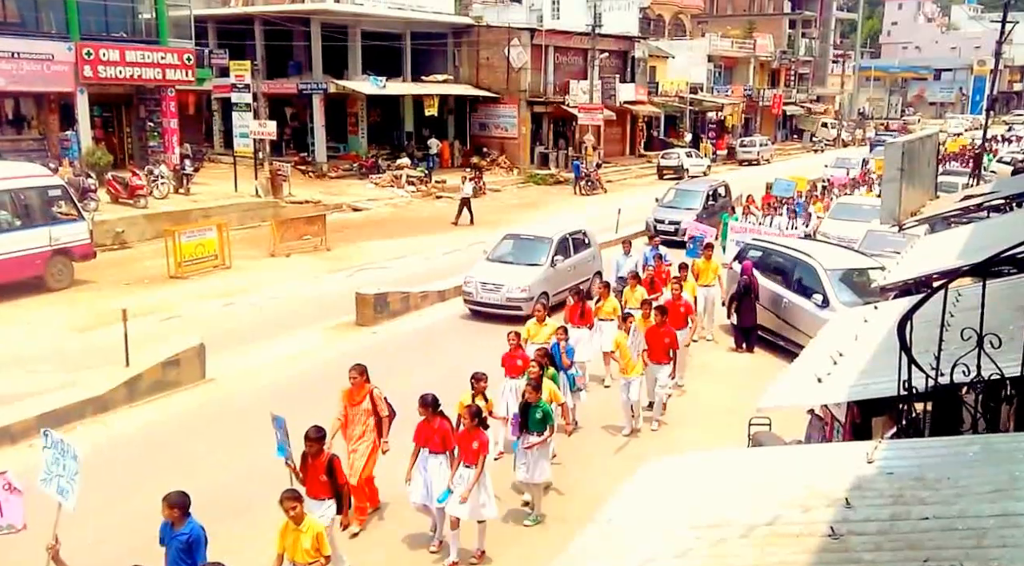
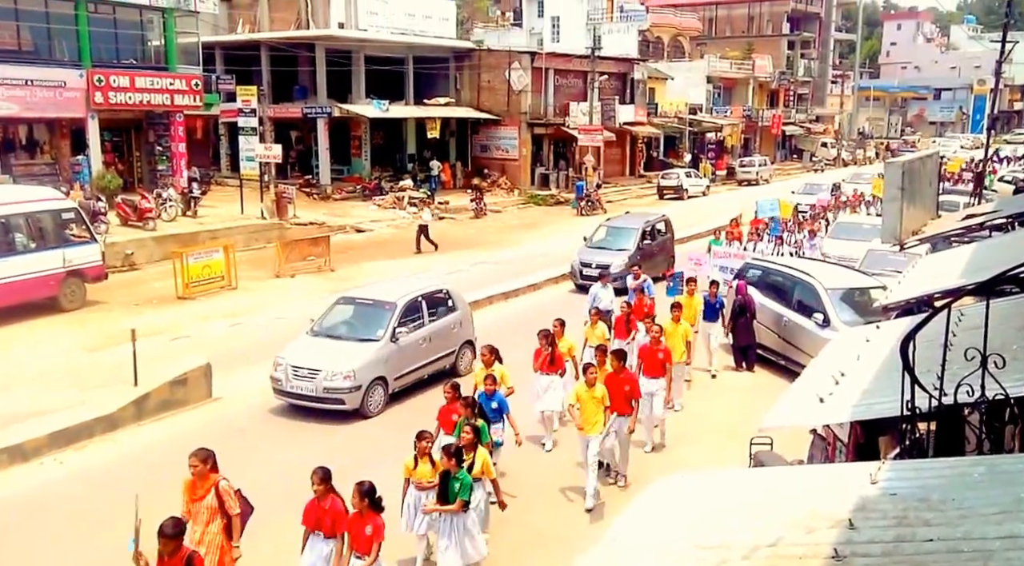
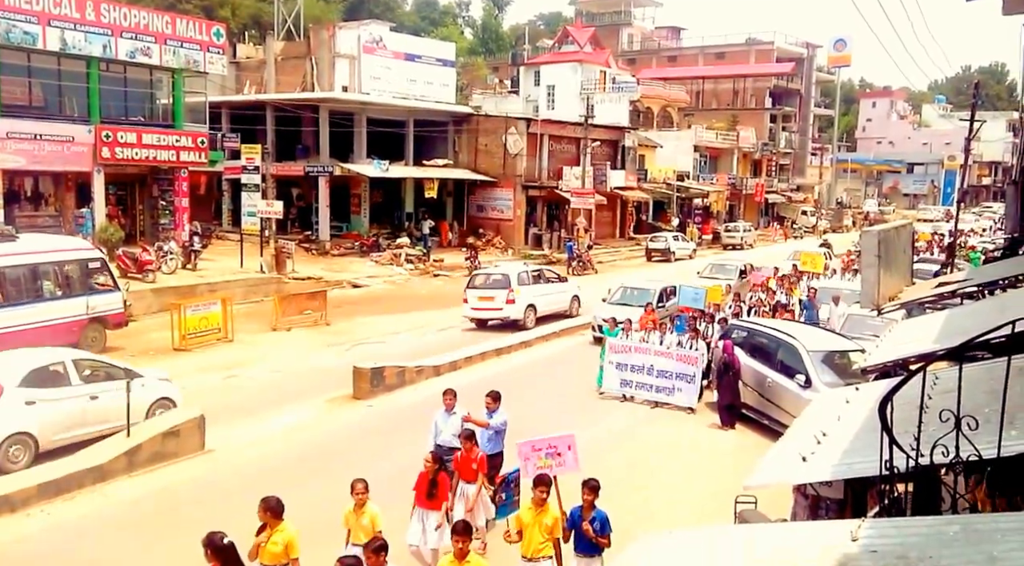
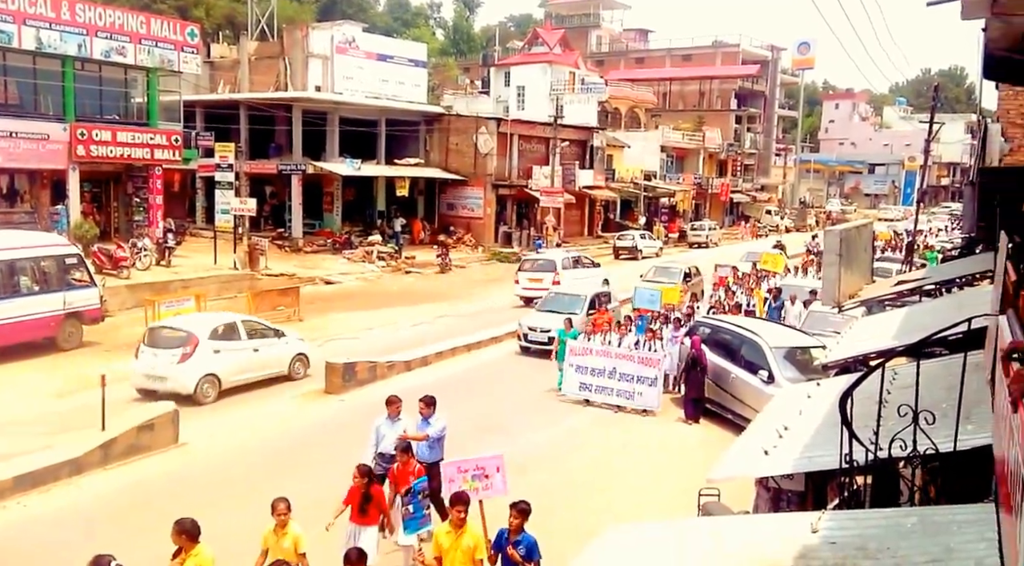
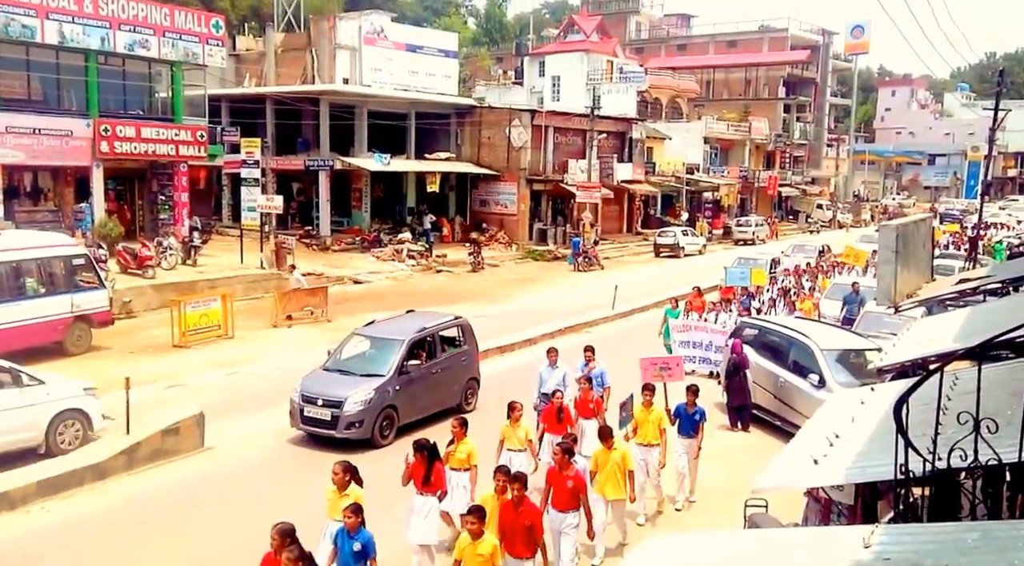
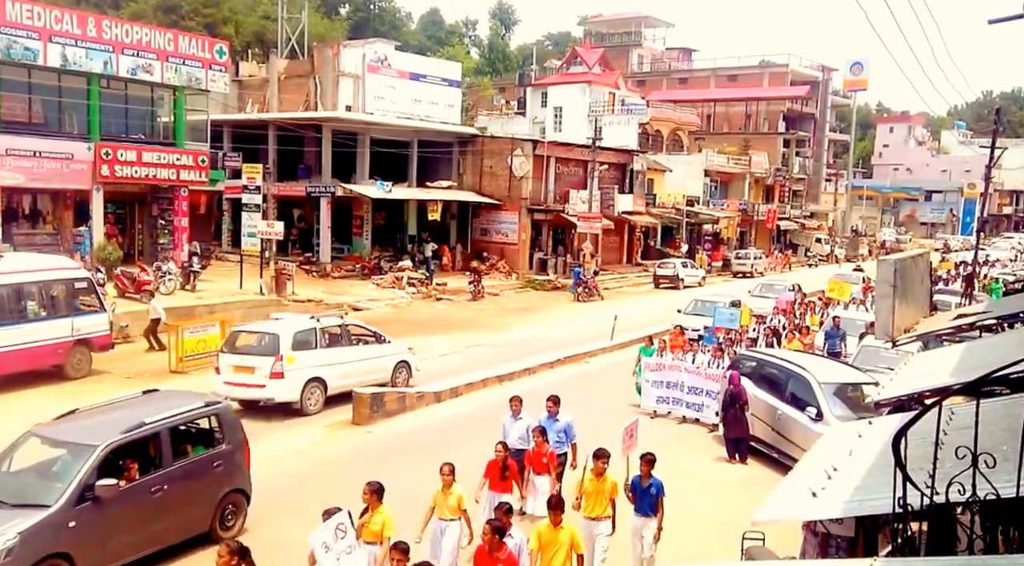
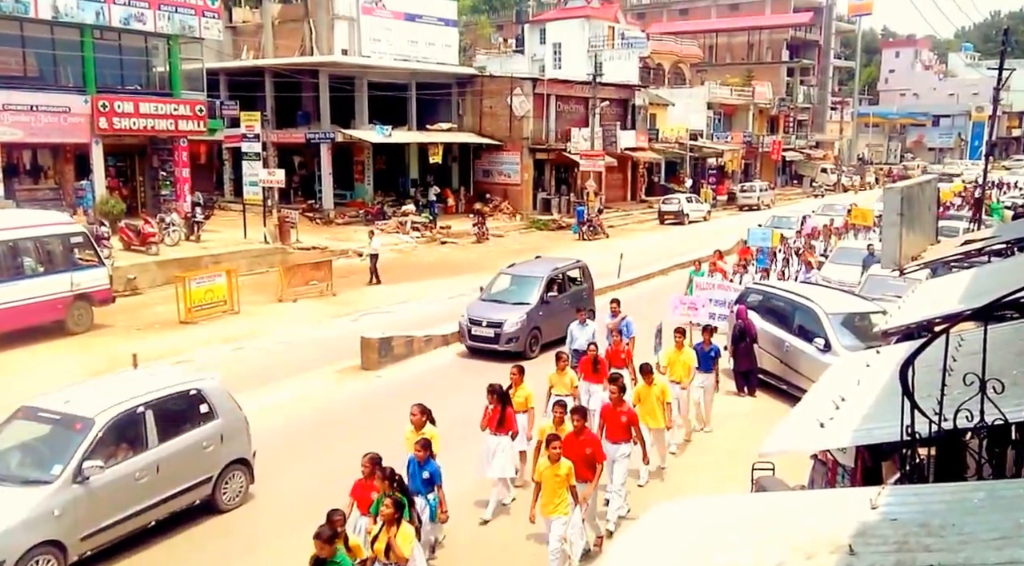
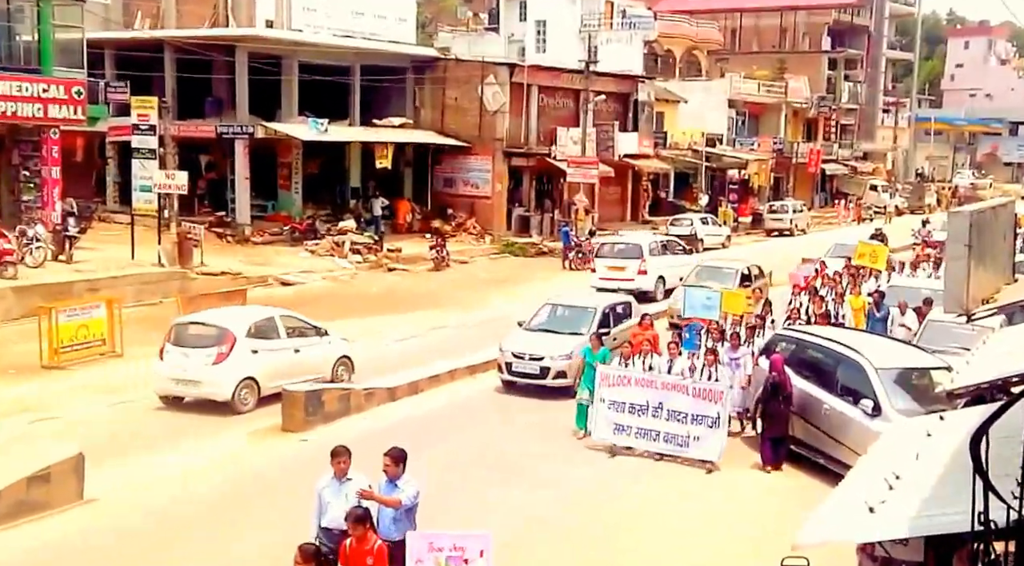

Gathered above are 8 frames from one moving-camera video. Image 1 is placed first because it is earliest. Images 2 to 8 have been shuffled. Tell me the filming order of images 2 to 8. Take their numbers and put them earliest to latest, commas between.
2, 7, 5, 6, 3, 4, 8
